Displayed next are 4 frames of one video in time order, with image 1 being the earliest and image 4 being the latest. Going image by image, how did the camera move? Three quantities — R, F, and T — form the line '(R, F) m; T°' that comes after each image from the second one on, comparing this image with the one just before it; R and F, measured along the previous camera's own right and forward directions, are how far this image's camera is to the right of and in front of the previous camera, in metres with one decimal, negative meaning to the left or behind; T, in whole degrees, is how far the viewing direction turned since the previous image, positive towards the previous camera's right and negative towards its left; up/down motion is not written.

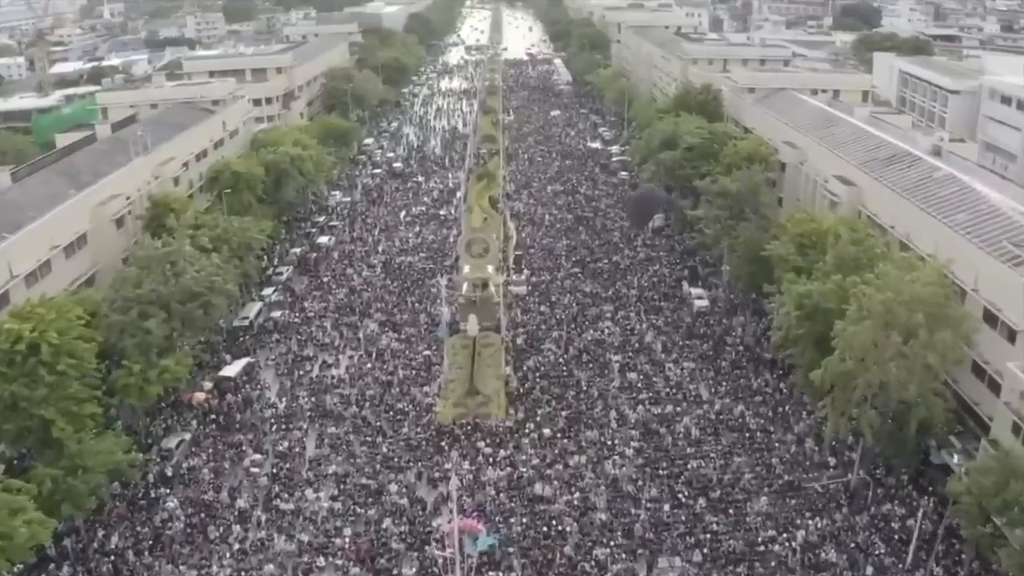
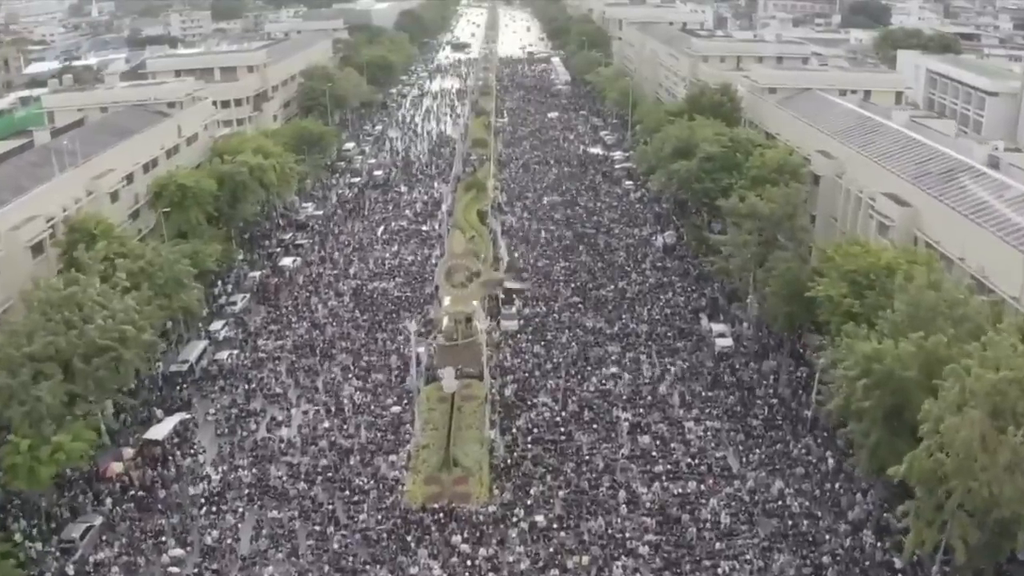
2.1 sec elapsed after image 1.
(+0.4, +6.0) m; 0°
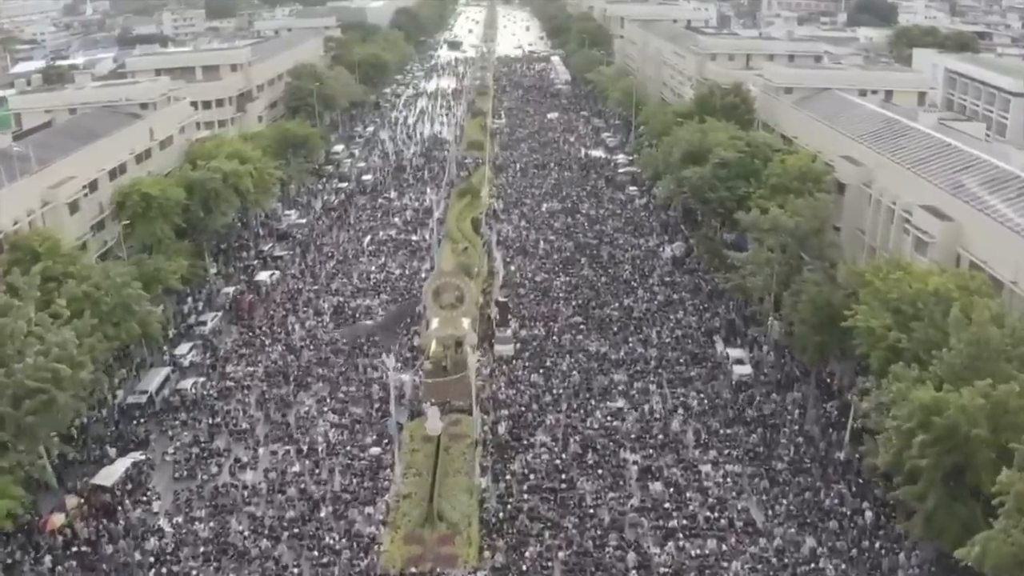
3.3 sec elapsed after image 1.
(+0.2, +3.3) m; 0°
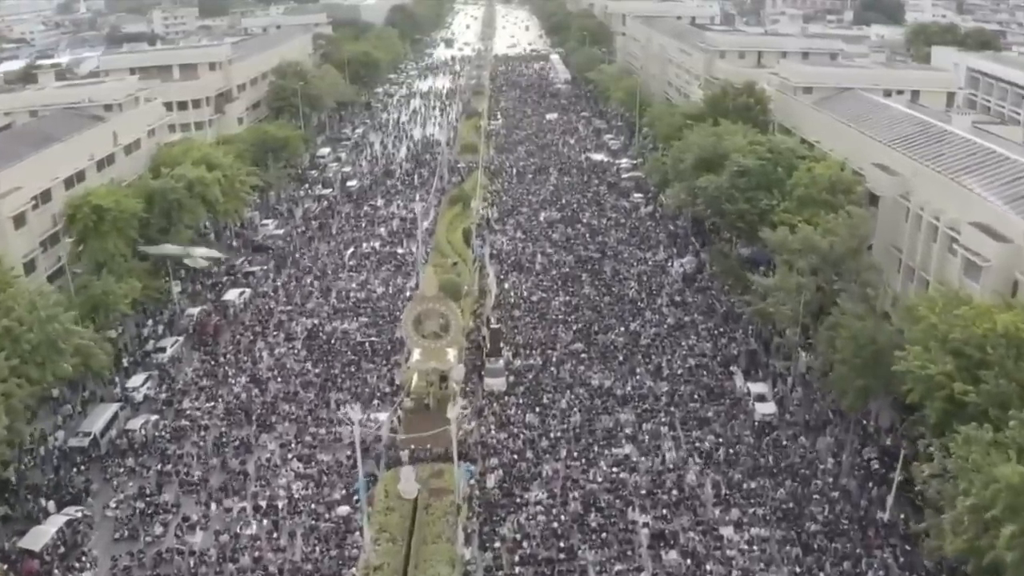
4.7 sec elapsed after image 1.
(+0.2, +3.5) m; 0°
